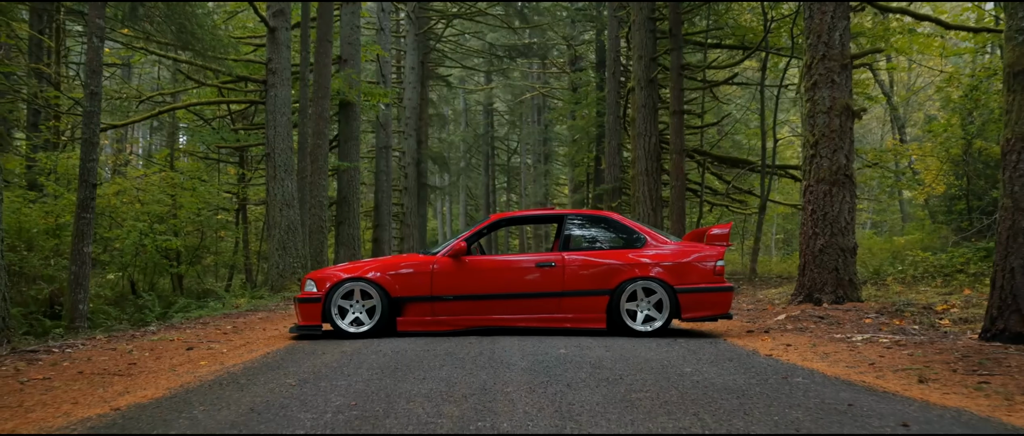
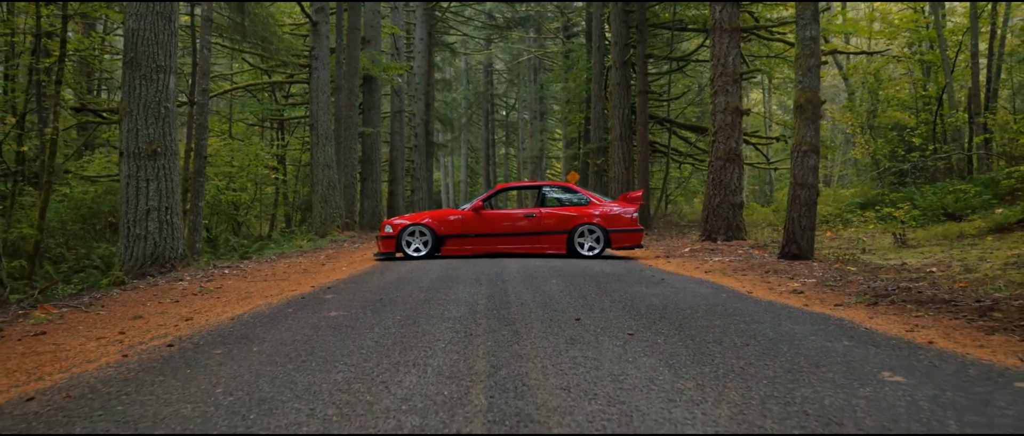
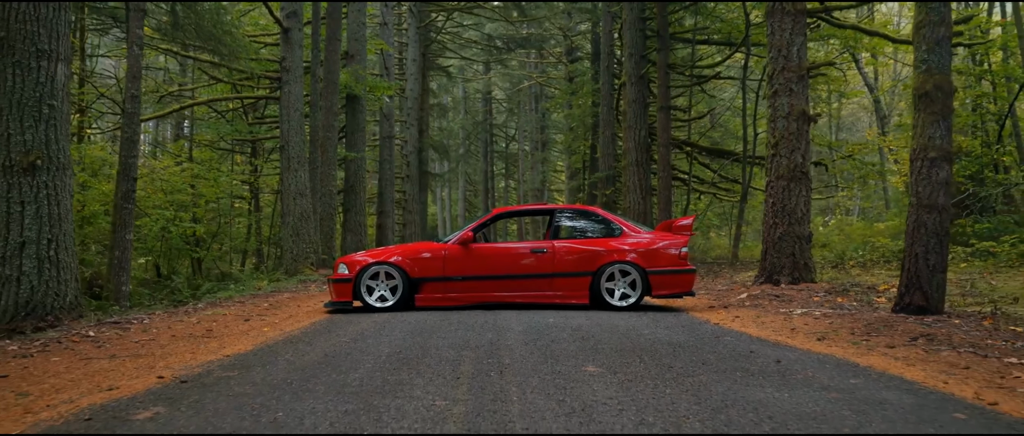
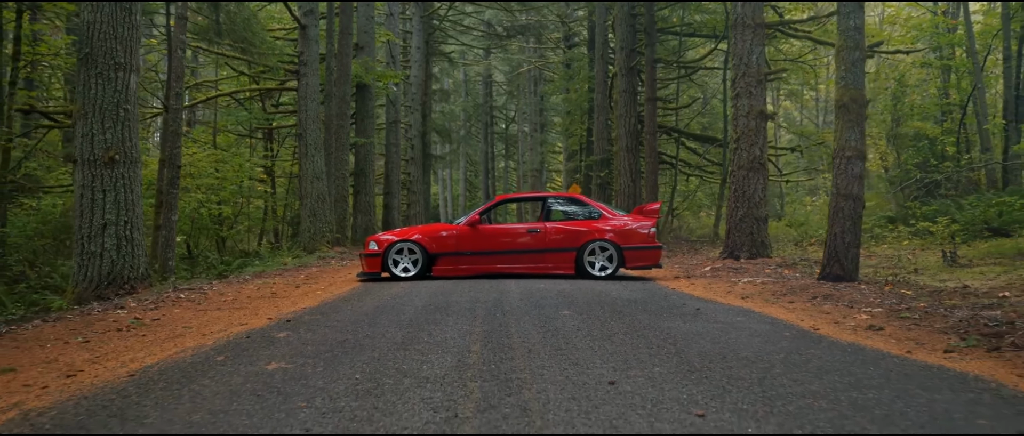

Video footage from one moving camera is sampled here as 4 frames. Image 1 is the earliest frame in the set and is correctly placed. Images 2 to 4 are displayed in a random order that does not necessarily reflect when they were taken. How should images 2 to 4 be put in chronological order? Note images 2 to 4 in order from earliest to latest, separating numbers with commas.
3, 4, 2
